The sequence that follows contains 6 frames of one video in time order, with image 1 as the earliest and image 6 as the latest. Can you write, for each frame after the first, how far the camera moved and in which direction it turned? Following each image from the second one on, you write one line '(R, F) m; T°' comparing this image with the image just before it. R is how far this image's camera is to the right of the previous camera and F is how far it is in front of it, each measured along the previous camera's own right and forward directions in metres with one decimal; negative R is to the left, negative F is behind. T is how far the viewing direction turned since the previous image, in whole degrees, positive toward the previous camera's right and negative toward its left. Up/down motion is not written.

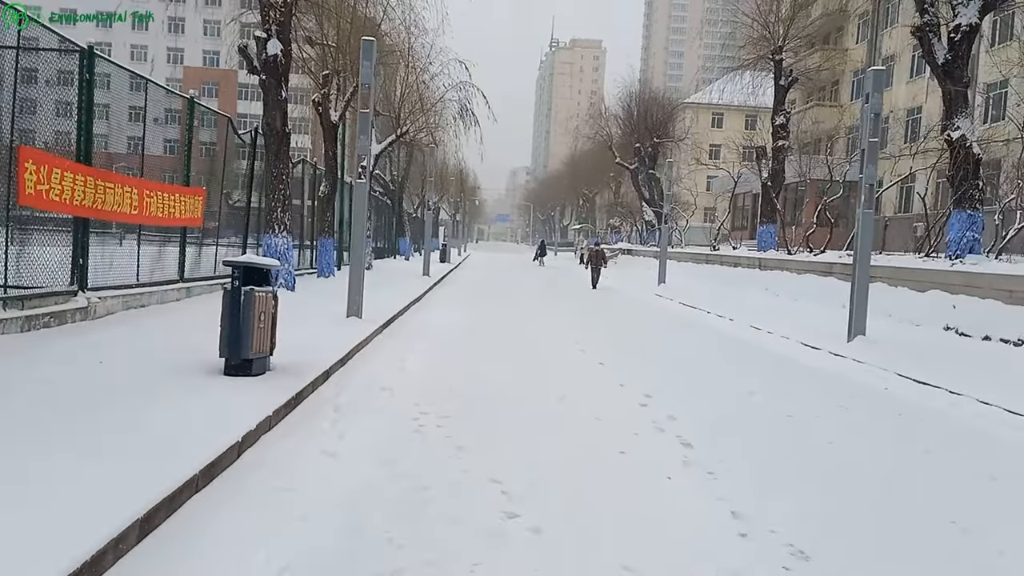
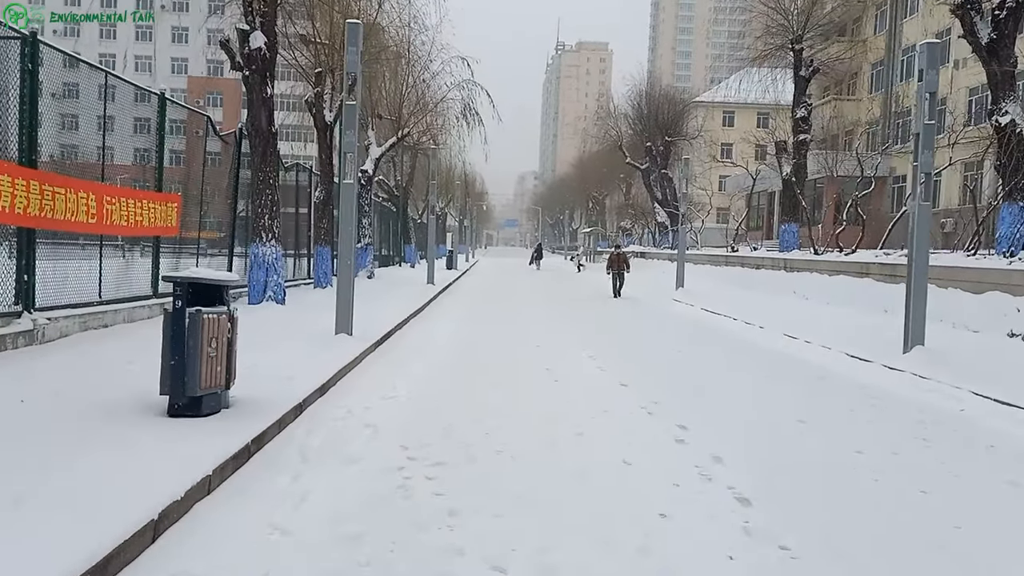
(0.0, +1.4) m; -1°
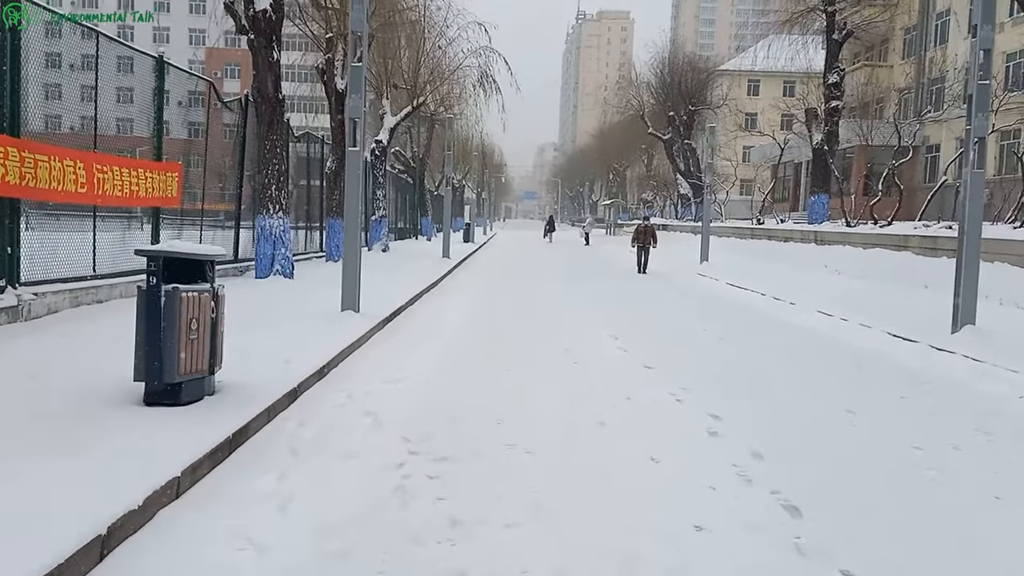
(0.0, +0.7) m; -1°
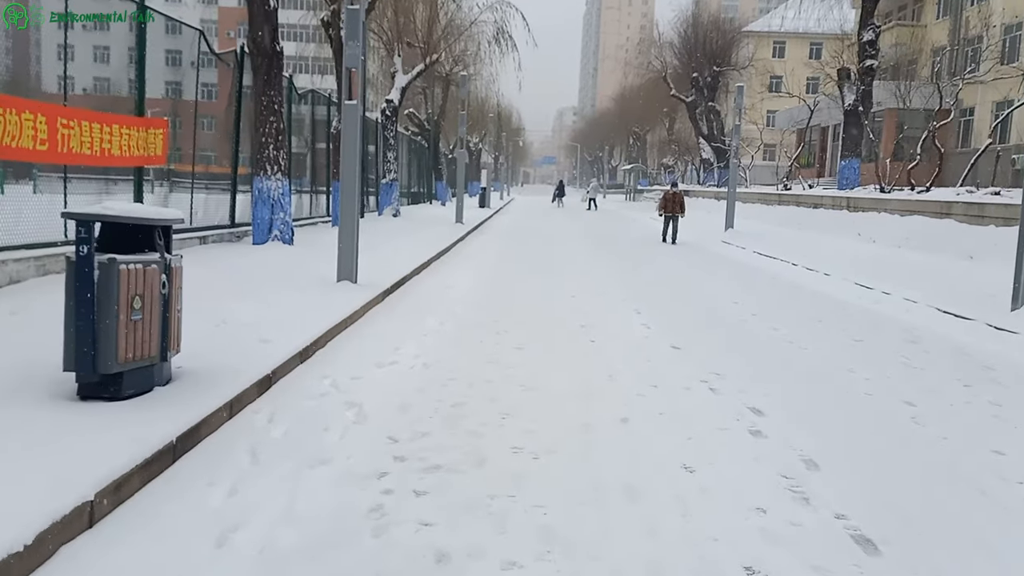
(+0.1, +0.9) m; -1°
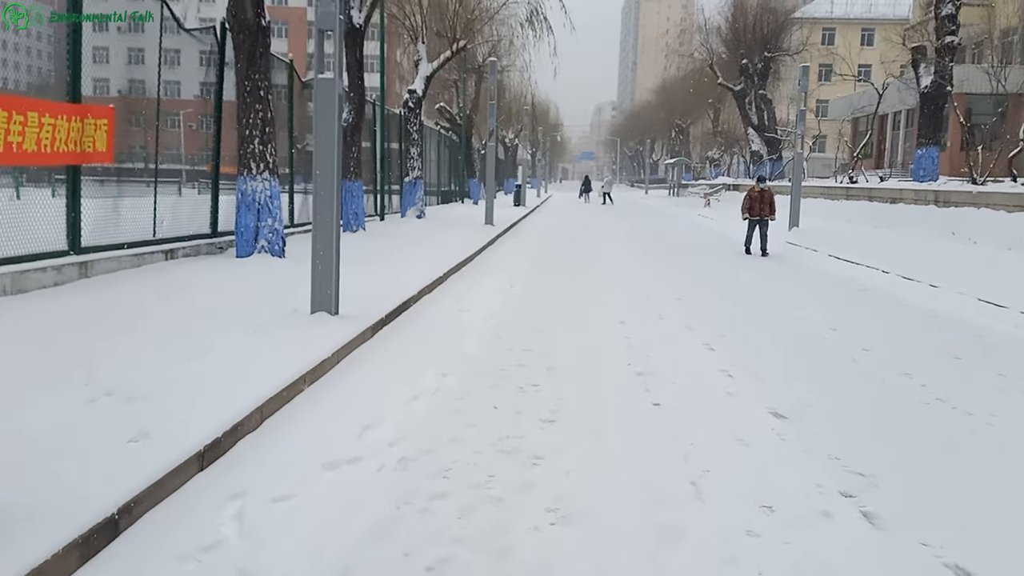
(+0.1, +2.4) m; -3°
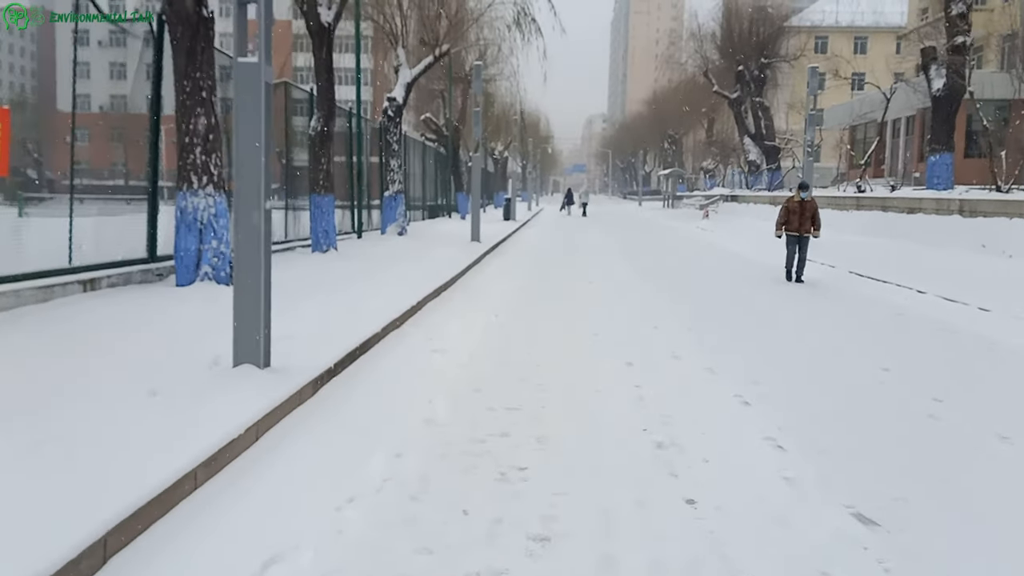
(+0.1, +1.6) m; +1°
